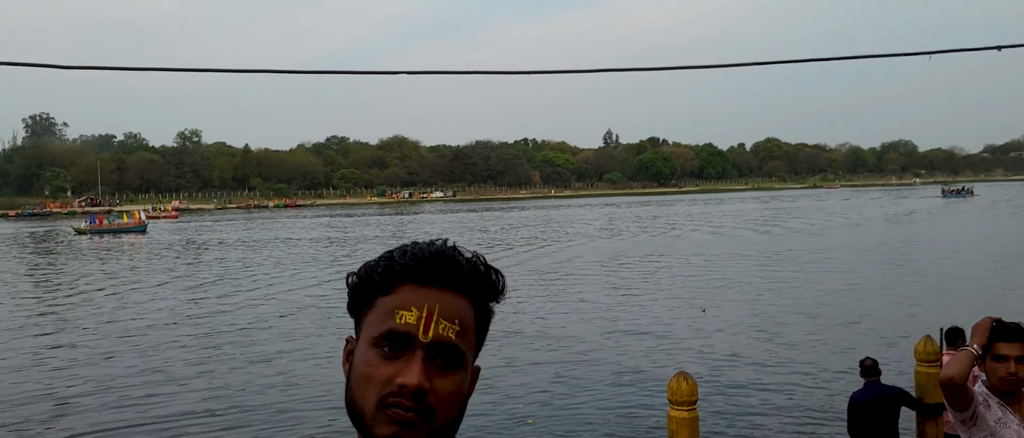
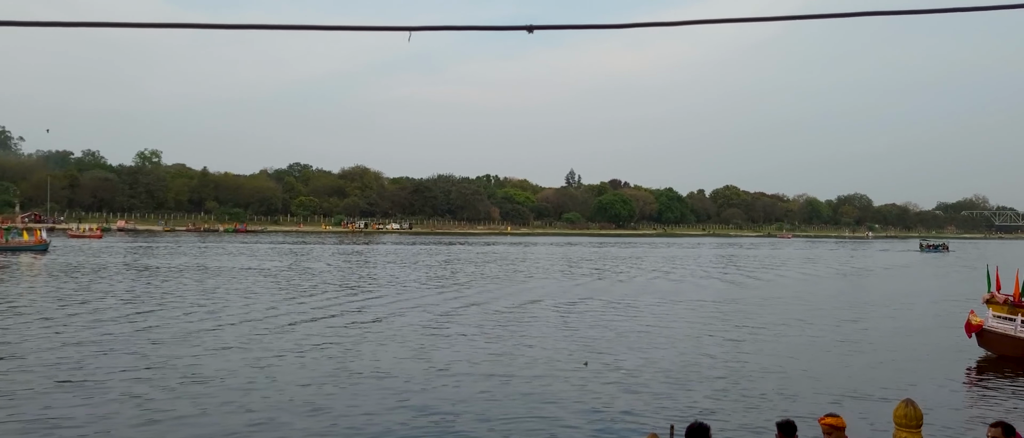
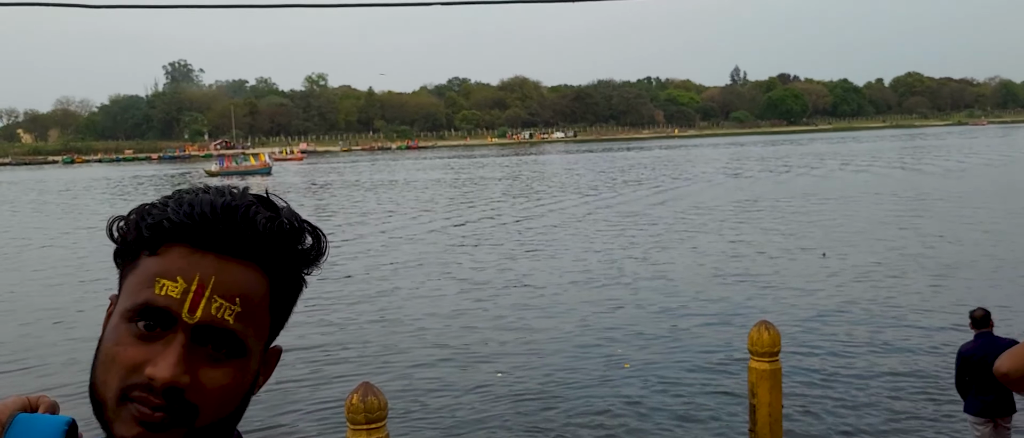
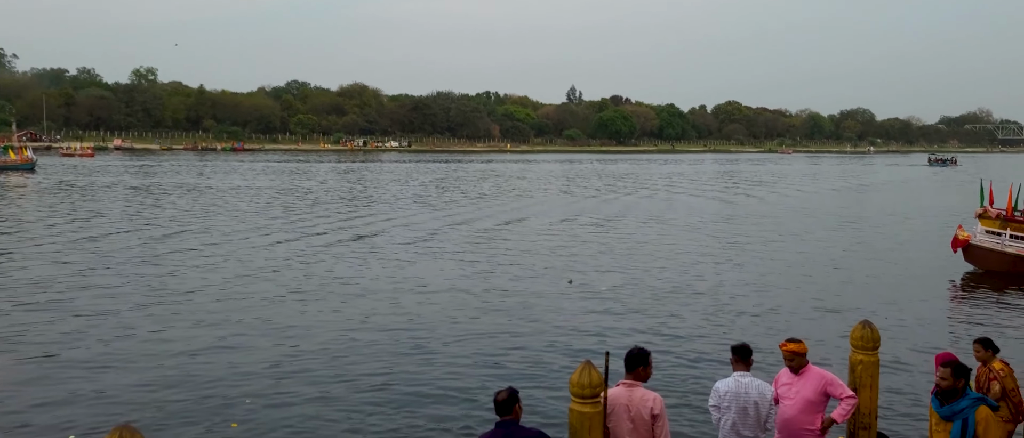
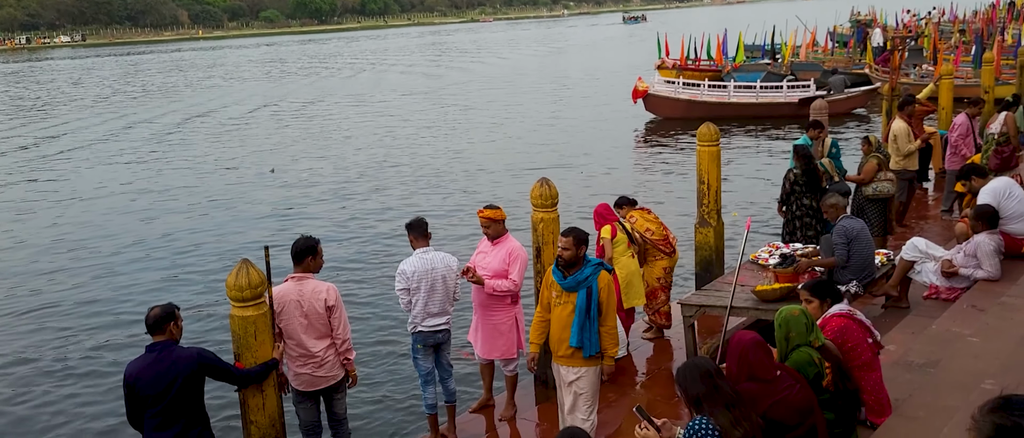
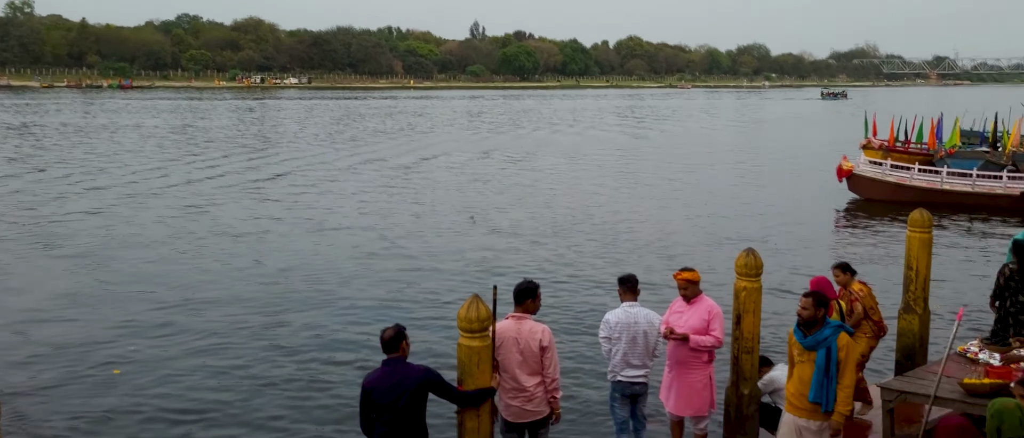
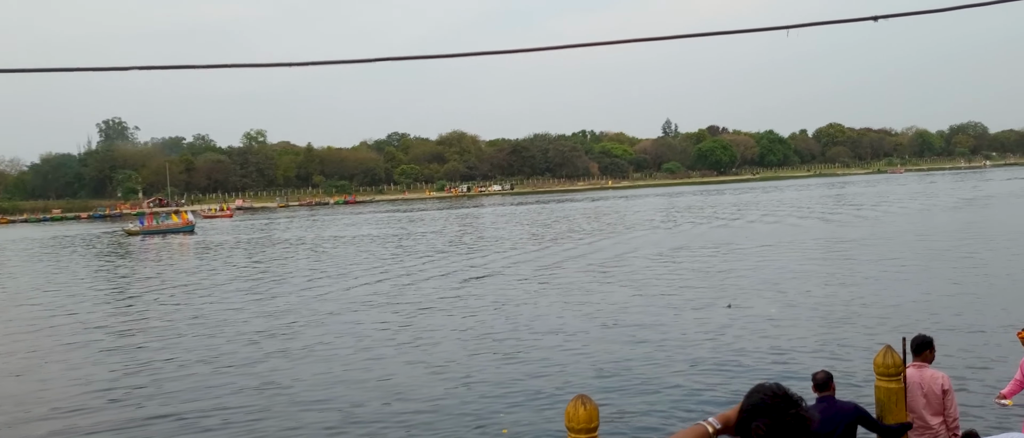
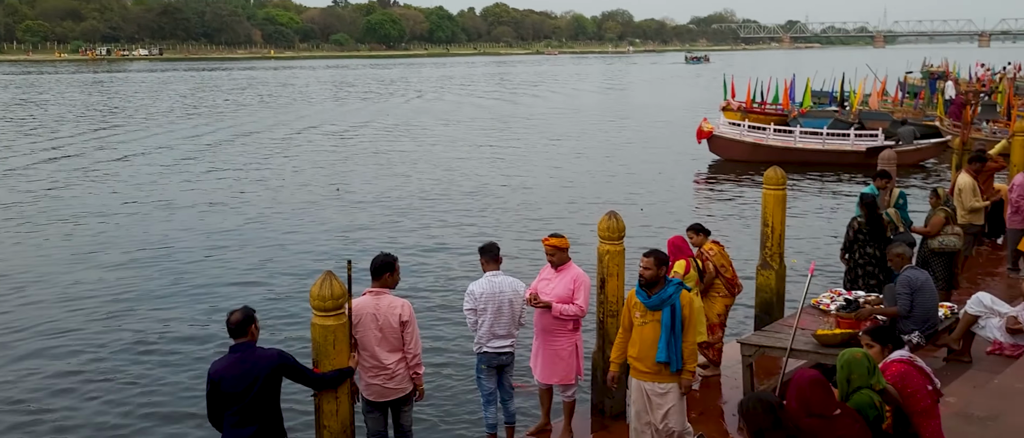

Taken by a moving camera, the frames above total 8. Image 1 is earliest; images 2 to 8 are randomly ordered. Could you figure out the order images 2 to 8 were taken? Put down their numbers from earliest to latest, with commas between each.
3, 7, 2, 4, 6, 8, 5
